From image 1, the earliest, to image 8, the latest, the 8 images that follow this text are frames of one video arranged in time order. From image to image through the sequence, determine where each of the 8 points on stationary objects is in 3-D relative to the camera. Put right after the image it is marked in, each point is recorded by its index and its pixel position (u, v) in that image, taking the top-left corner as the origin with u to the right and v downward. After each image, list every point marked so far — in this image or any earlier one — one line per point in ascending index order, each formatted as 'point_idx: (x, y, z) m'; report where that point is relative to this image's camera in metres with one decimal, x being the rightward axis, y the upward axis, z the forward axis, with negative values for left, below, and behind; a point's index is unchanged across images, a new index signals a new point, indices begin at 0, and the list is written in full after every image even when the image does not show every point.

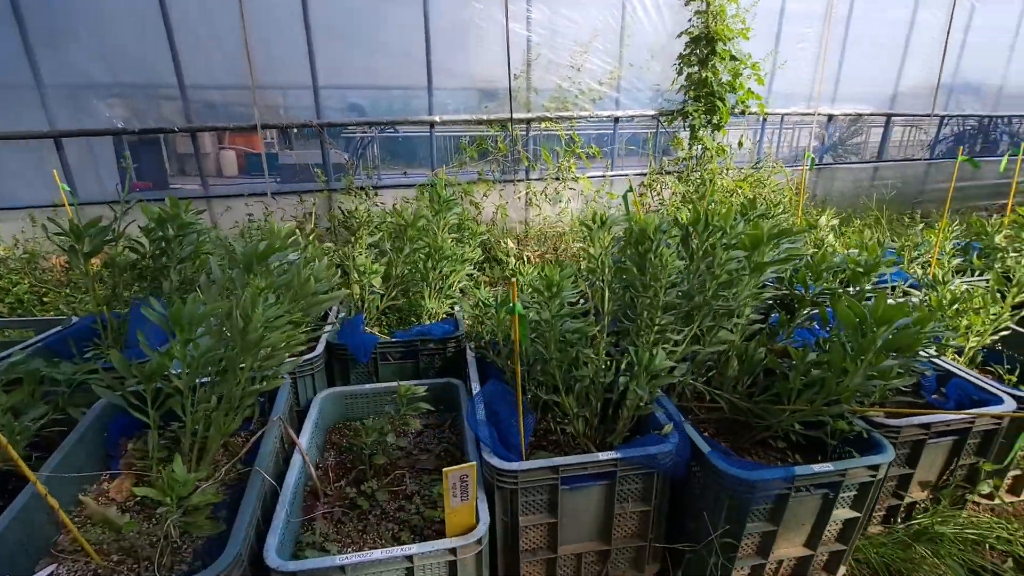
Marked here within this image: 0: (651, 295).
0: (+0.4, 0.0, +1.5) m
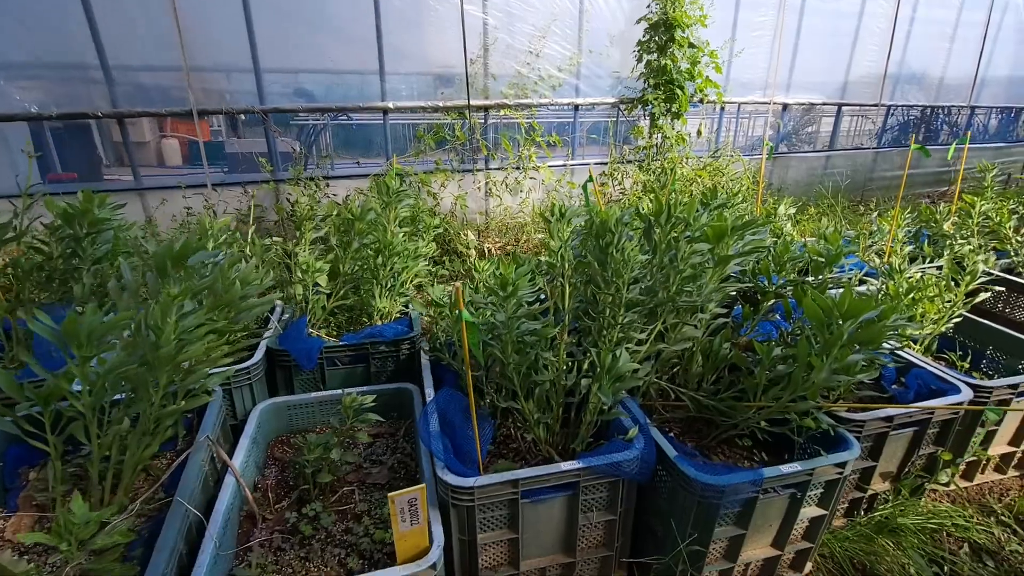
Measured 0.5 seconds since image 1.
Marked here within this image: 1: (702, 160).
0: (+0.3, 0.0, +1.4) m
1: (+1.8, +1.2, +4.7) m
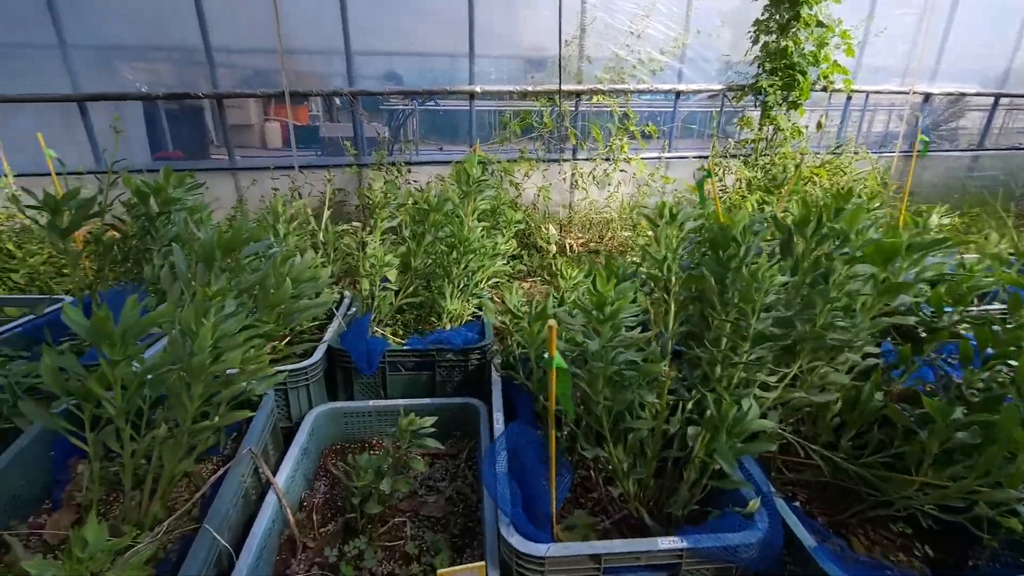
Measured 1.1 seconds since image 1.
0: (+0.5, -0.1, +1.1) m
1: (+2.6, +1.1, +4.1) m
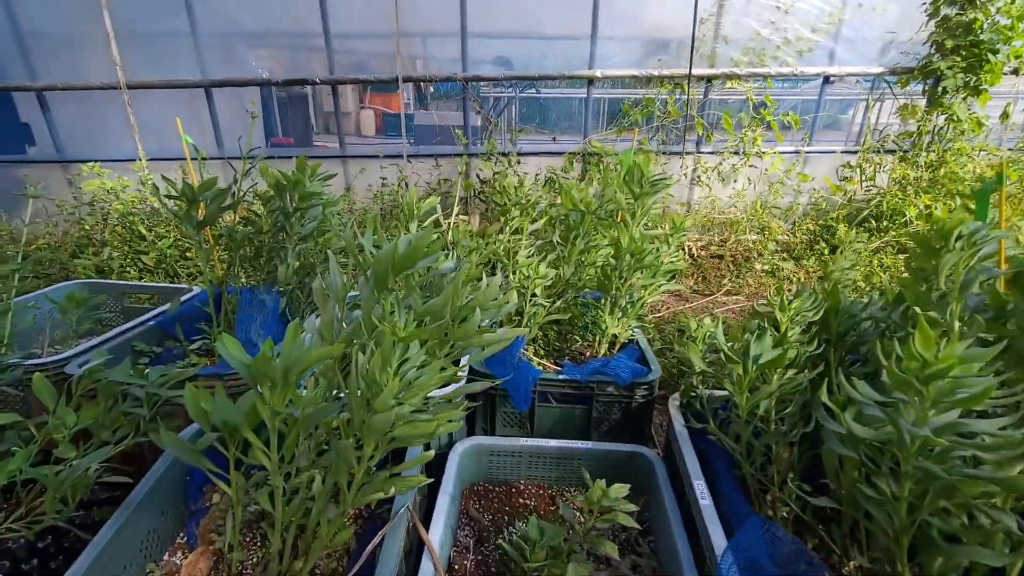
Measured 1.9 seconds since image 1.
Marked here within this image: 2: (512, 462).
0: (+0.9, -0.2, +0.7) m
1: (+3.4, +0.9, +3.4) m
2: (0.0, -0.4, +1.3) m
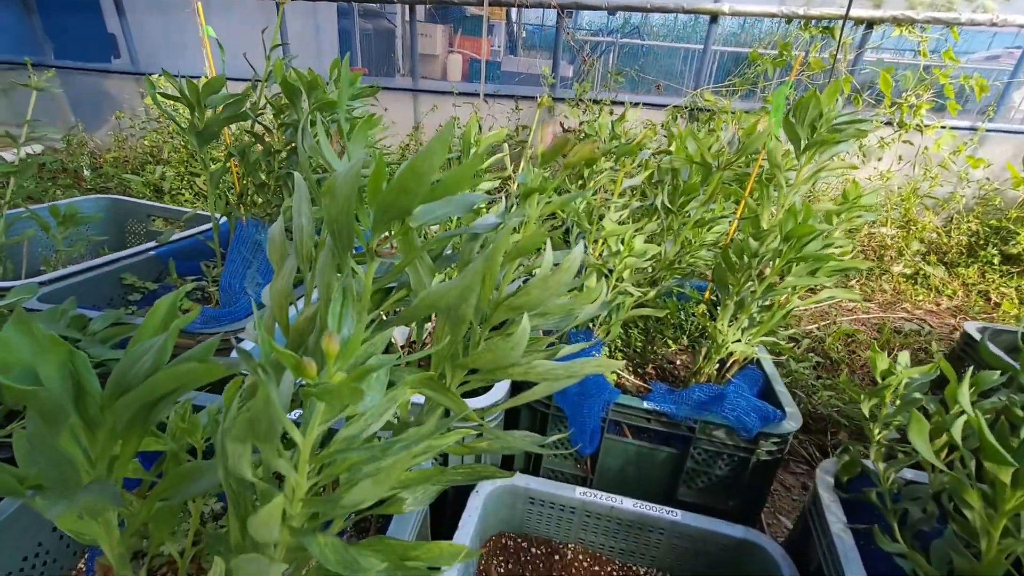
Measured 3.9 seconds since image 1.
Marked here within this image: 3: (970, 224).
0: (+0.9, -0.3, +0.2) m
1: (+3.9, +0.7, +2.4) m
2: (+0.1, -0.4, +0.9) m
3: (+2.7, +0.4, +2.9) m
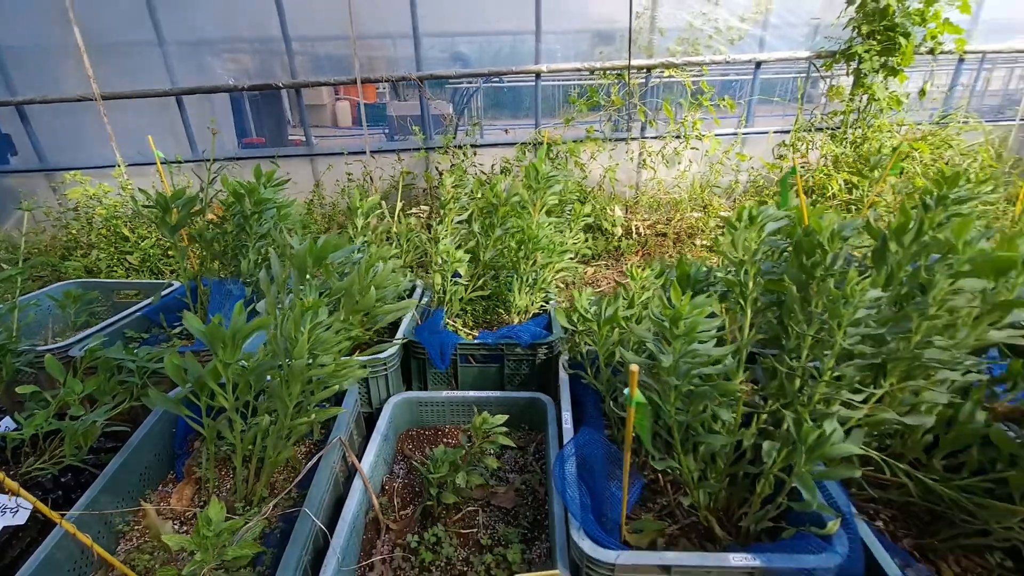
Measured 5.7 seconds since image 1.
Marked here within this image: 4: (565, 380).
0: (+0.7, -0.1, +1.0) m
1: (+3.1, +1.2, +3.7) m
2: (-0.2, -0.4, +1.6) m
3: (+1.9, +0.7, +4.0) m
4: (+0.2, -0.3, +1.5) m
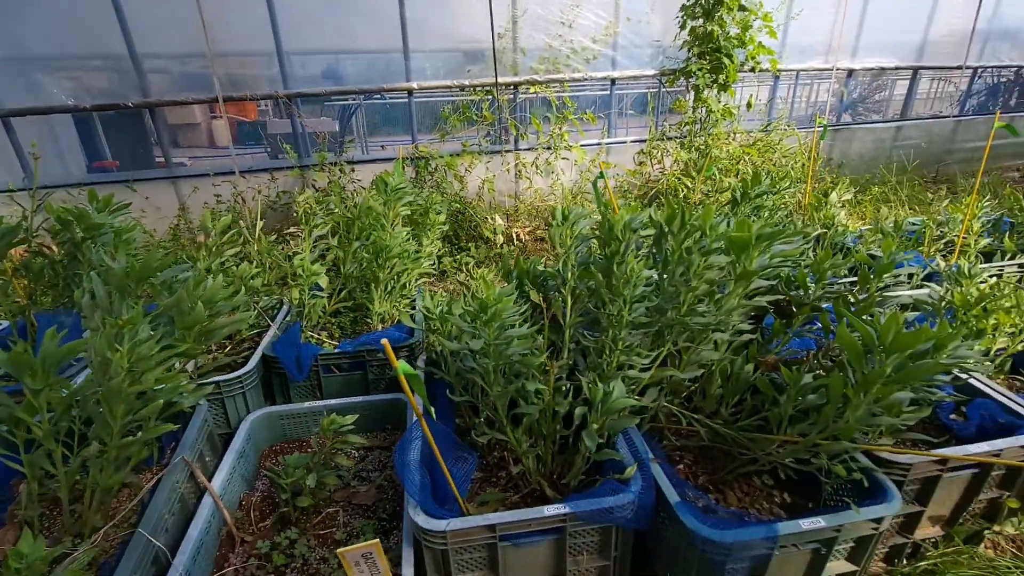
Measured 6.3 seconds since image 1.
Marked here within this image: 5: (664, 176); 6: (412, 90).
0: (+0.3, -0.1, +1.2) m
1: (+2.1, +1.3, +4.3) m
2: (-0.7, -0.4, +1.6) m
3: (+0.9, +0.7, +4.3) m
4: (-0.3, -0.3, +1.6) m
5: (+1.2, +0.9, +4.0) m
6: (-0.8, +1.6, +3.9) m
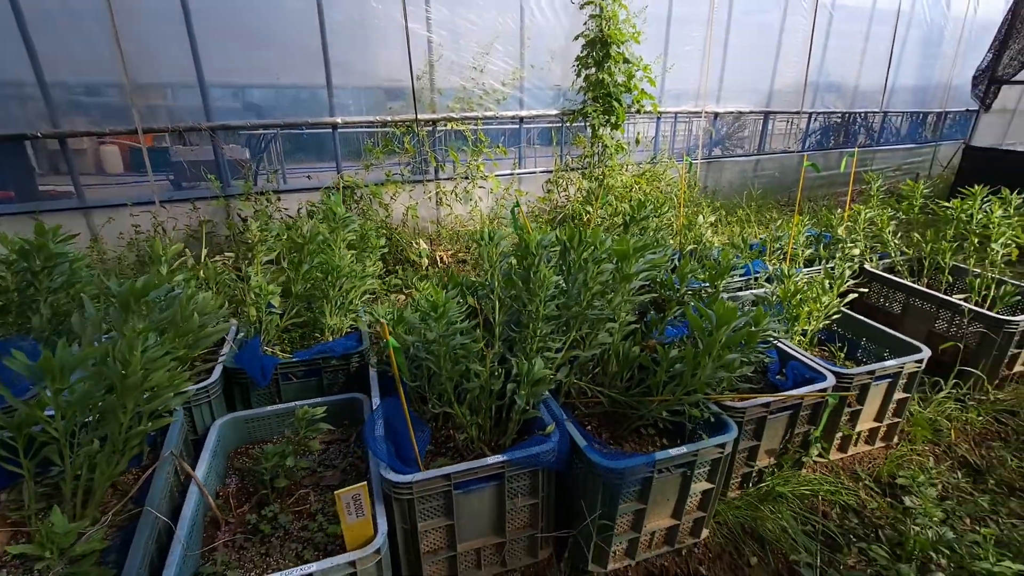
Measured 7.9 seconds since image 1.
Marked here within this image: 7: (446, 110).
0: (+0.1, -0.1, +1.6) m
1: (+1.3, +1.2, +5.0) m
2: (-0.9, -0.5, +1.8) m
3: (+0.1, +0.6, +4.8) m
4: (-0.5, -0.3, +1.9) m
5: (+0.5, +0.8, +4.6) m
6: (-1.5, +1.4, +4.2) m
7: (-0.6, +1.6, +4.5) m
